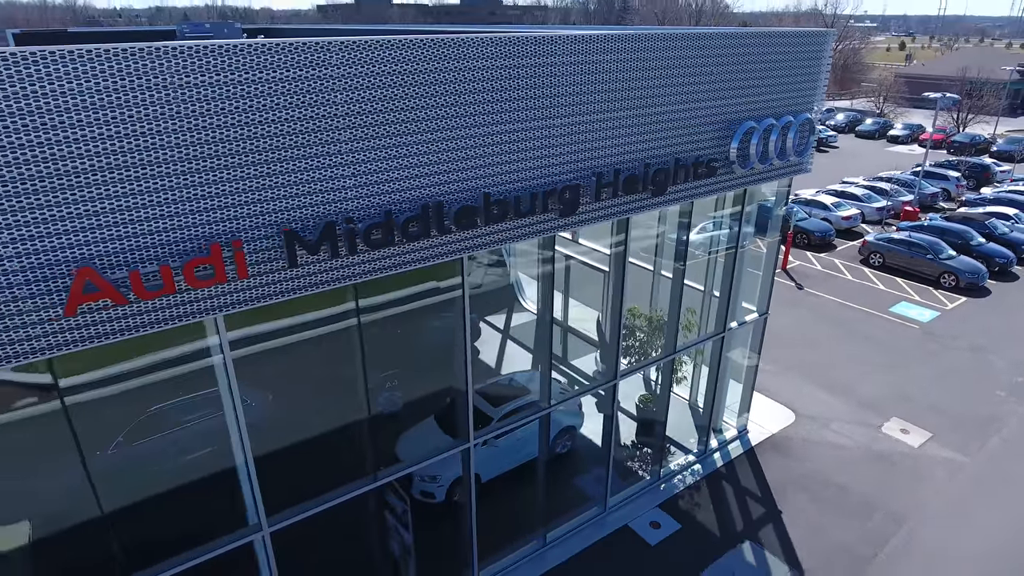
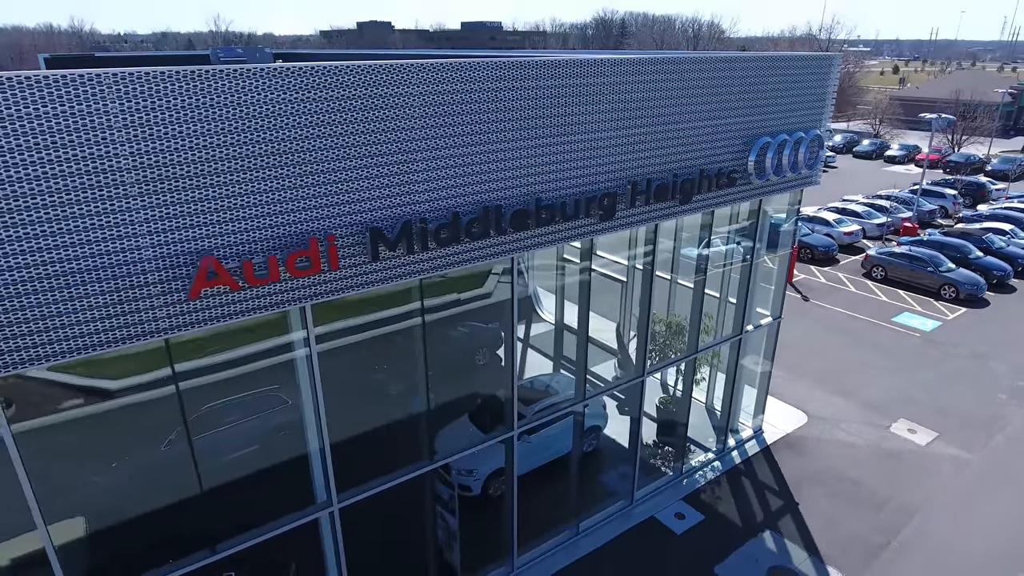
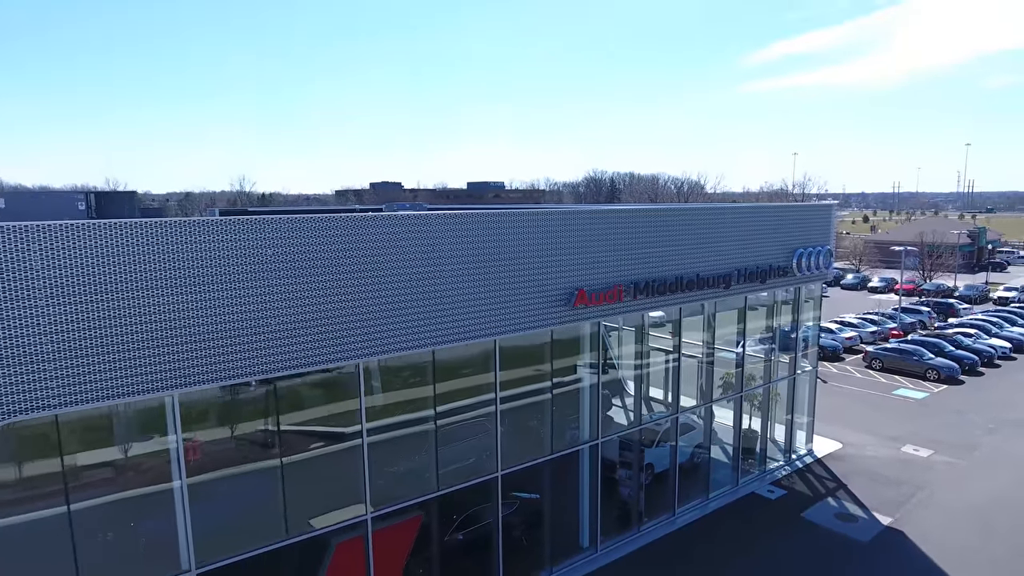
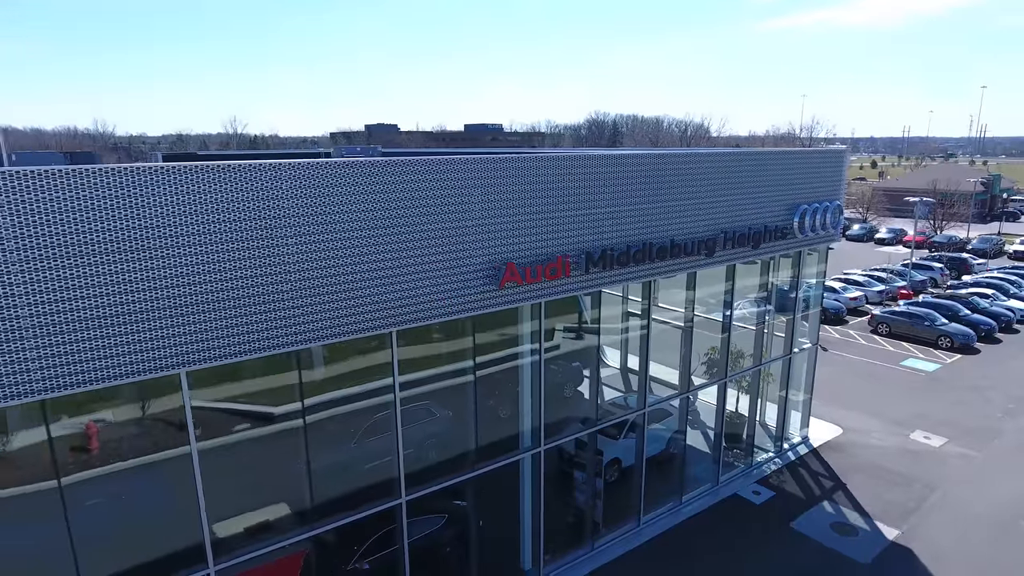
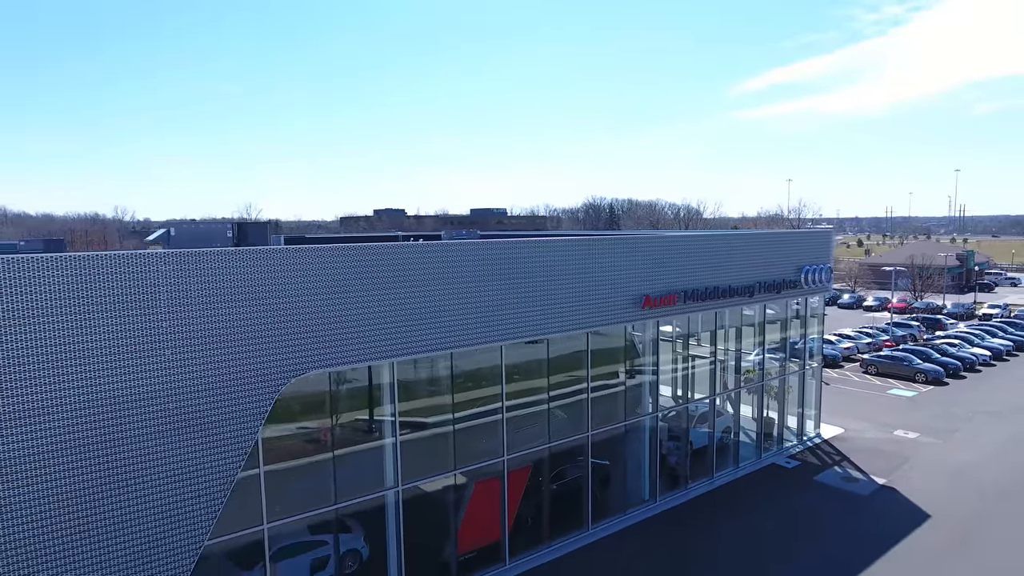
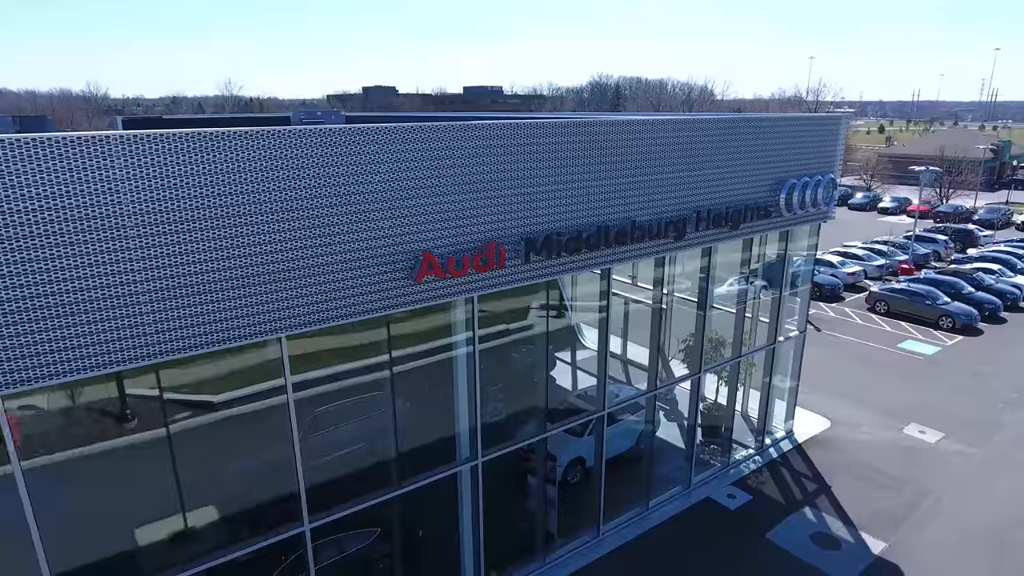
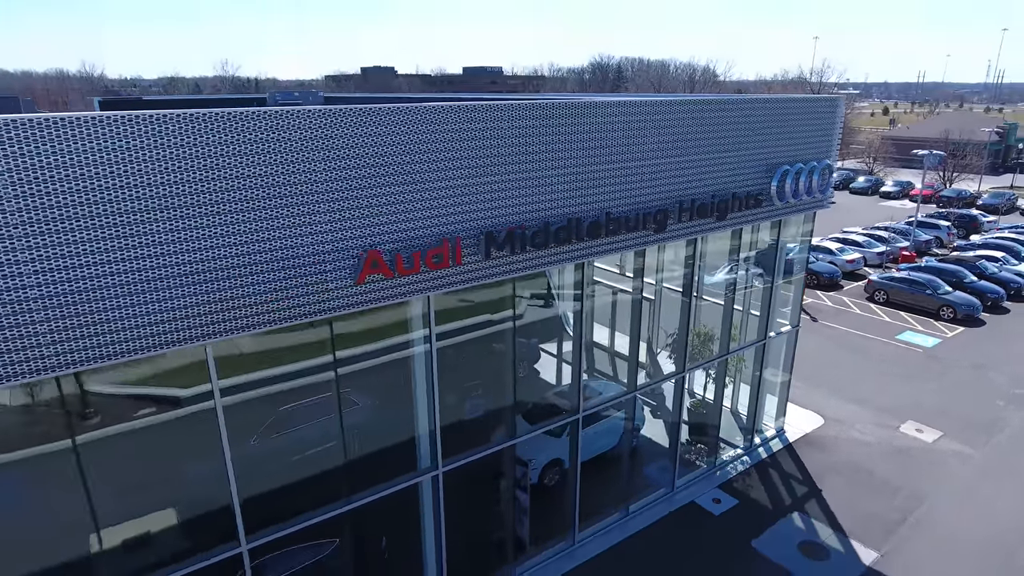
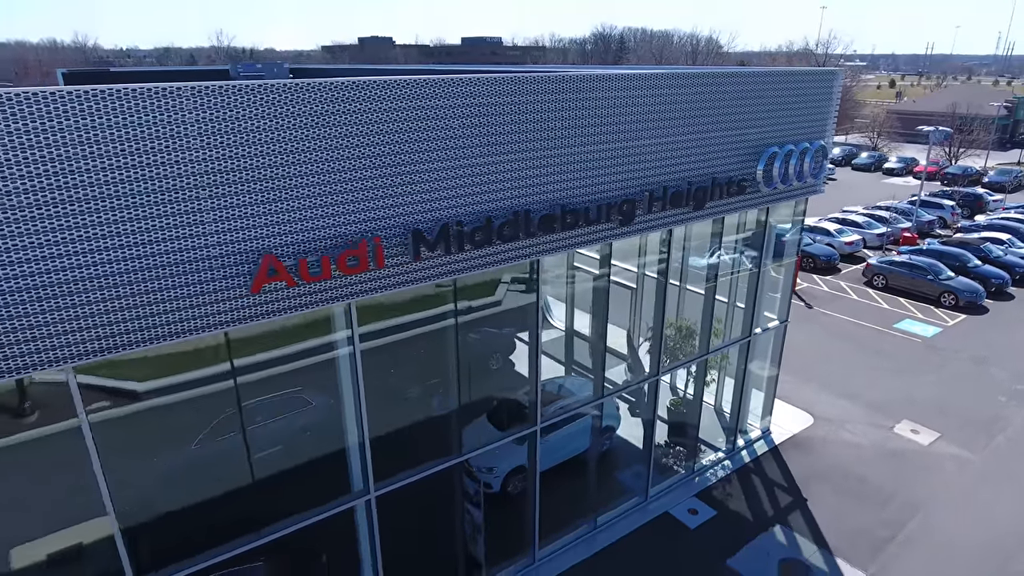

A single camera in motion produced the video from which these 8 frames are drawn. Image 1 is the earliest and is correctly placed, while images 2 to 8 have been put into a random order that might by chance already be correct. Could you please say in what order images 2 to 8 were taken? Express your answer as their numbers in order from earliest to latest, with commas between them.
2, 8, 7, 6, 4, 3, 5
